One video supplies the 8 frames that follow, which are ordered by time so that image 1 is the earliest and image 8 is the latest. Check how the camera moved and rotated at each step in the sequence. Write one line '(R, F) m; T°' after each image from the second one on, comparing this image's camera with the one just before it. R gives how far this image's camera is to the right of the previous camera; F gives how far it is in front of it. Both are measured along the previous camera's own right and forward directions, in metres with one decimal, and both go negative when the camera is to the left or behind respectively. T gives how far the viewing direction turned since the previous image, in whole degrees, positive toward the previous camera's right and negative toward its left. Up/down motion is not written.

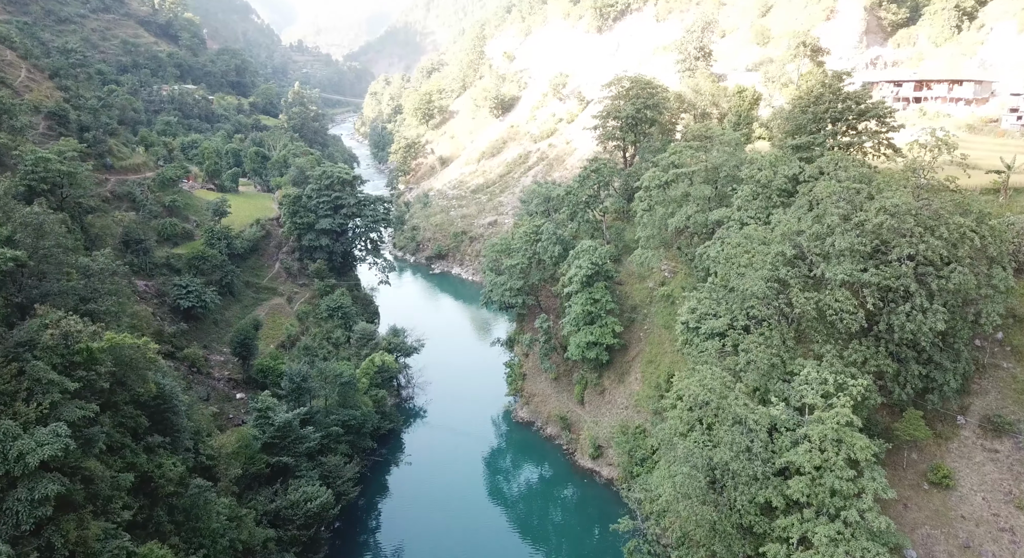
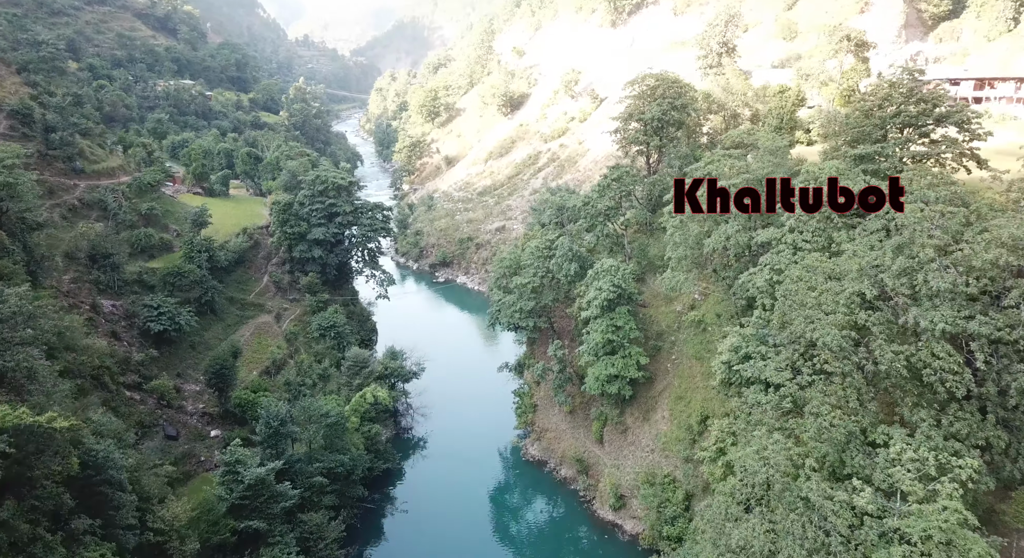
(-0.2, +3.9) m; -1°
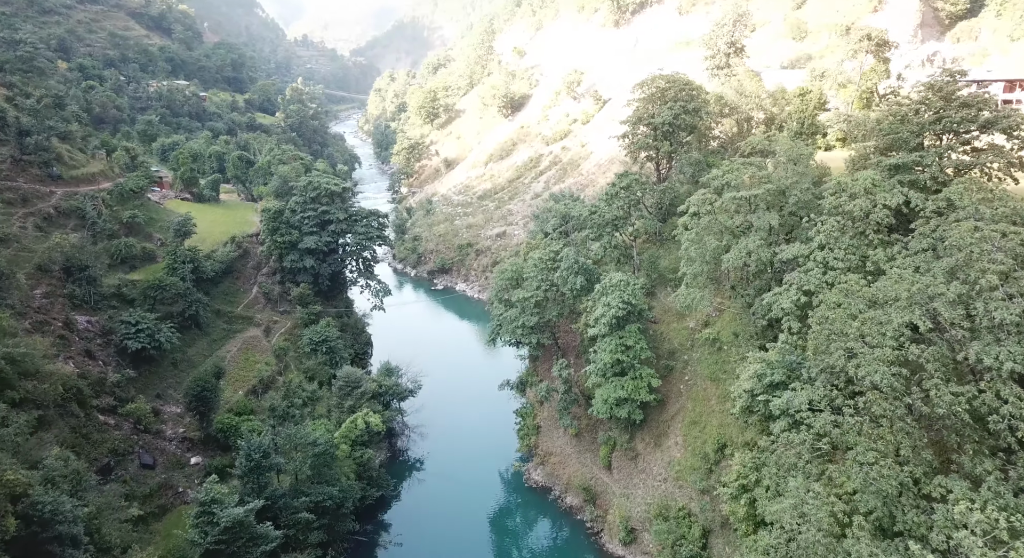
(-0.1, +2.0) m; 0°
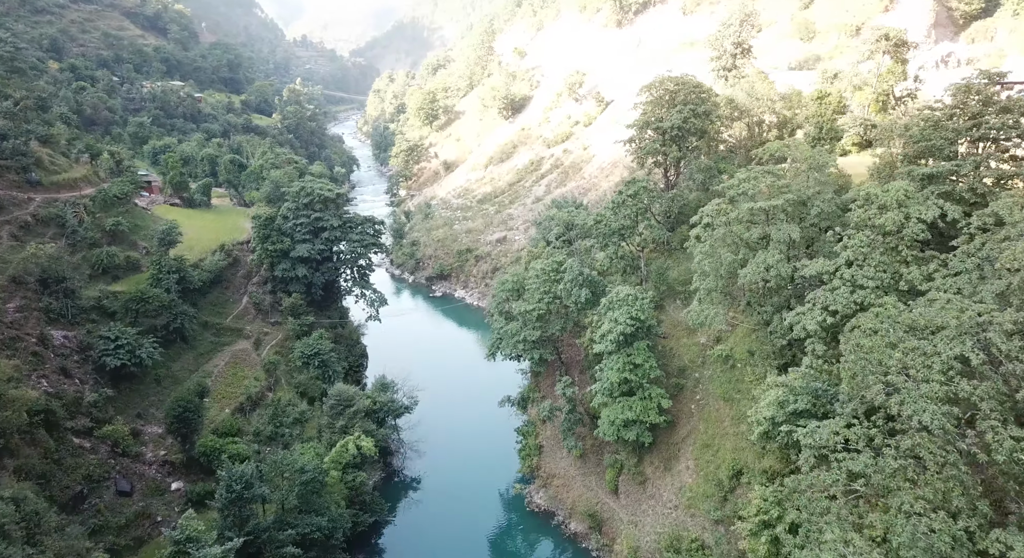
(0.0, +1.6) m; 0°
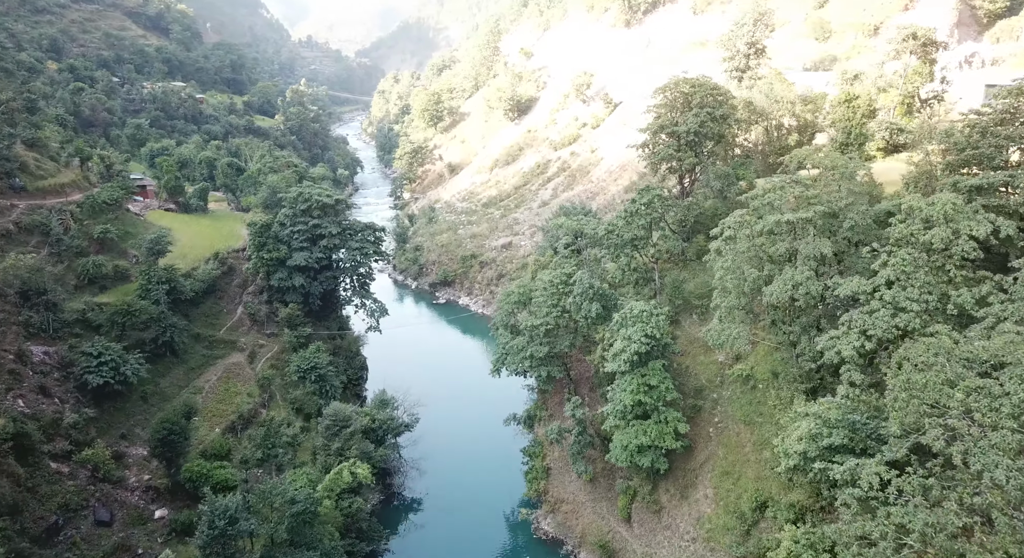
(0.0, +1.6) m; 0°
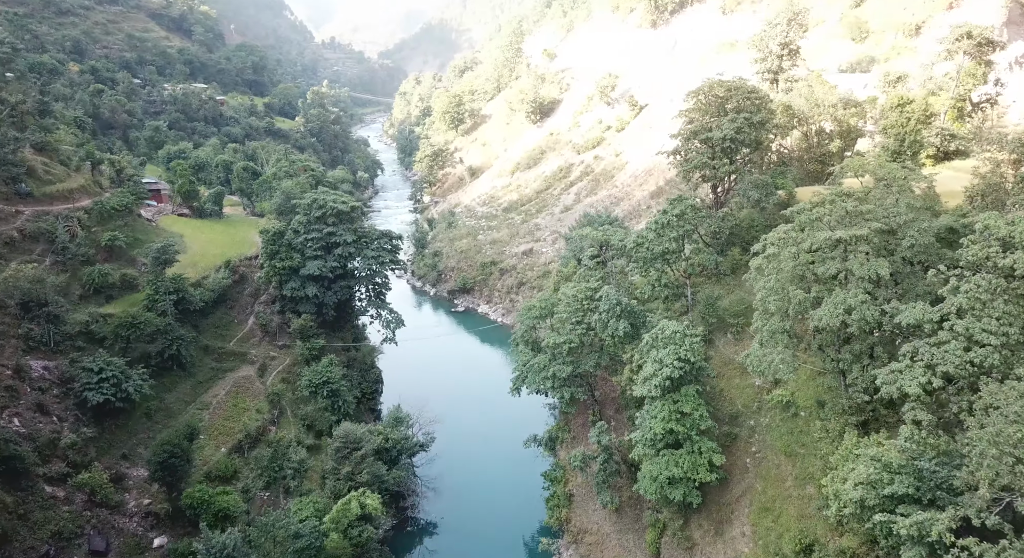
(-0.1, +1.6) m; -2°
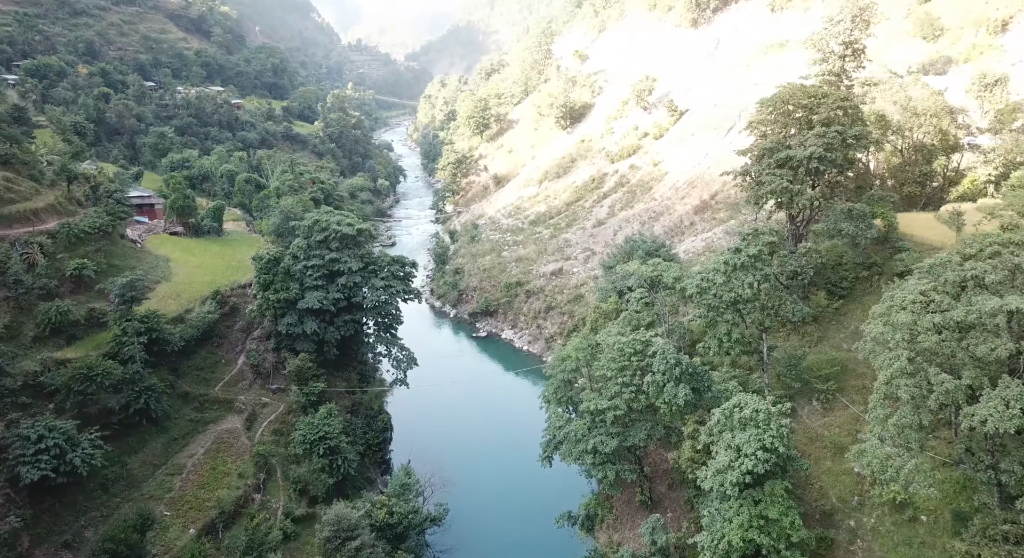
(-0.2, +5.0) m; -2°
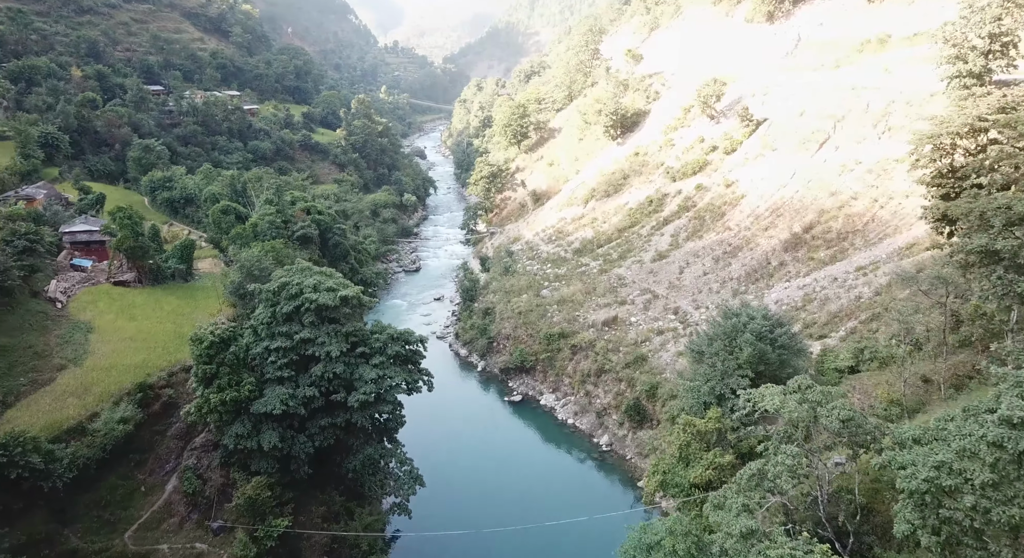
(-0.4, +9.6) m; -3°
